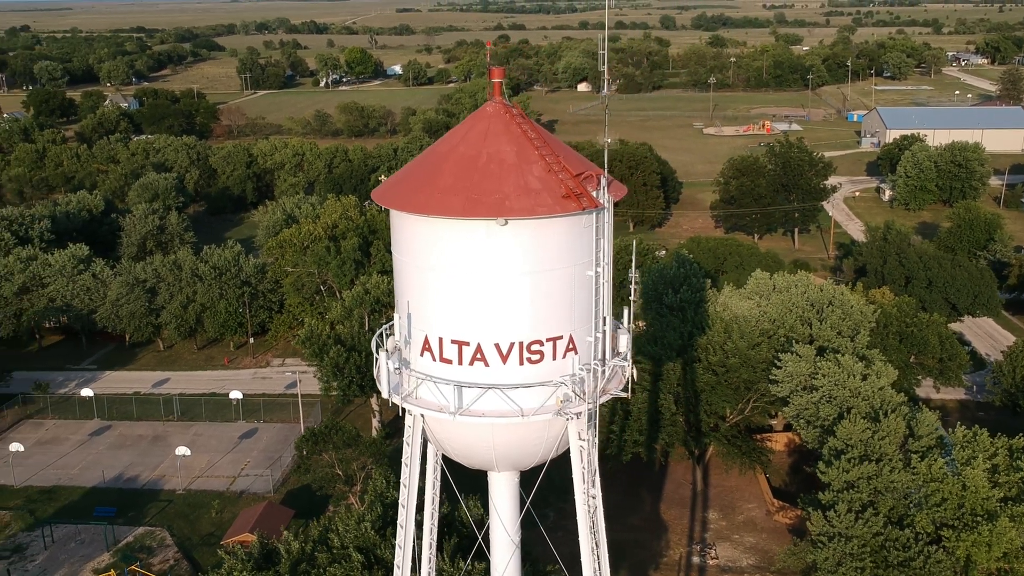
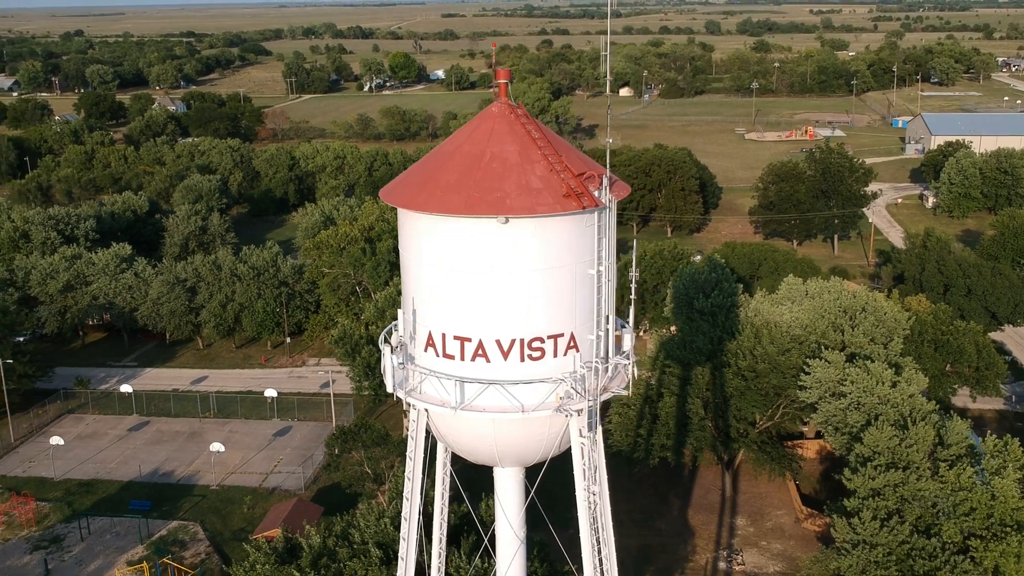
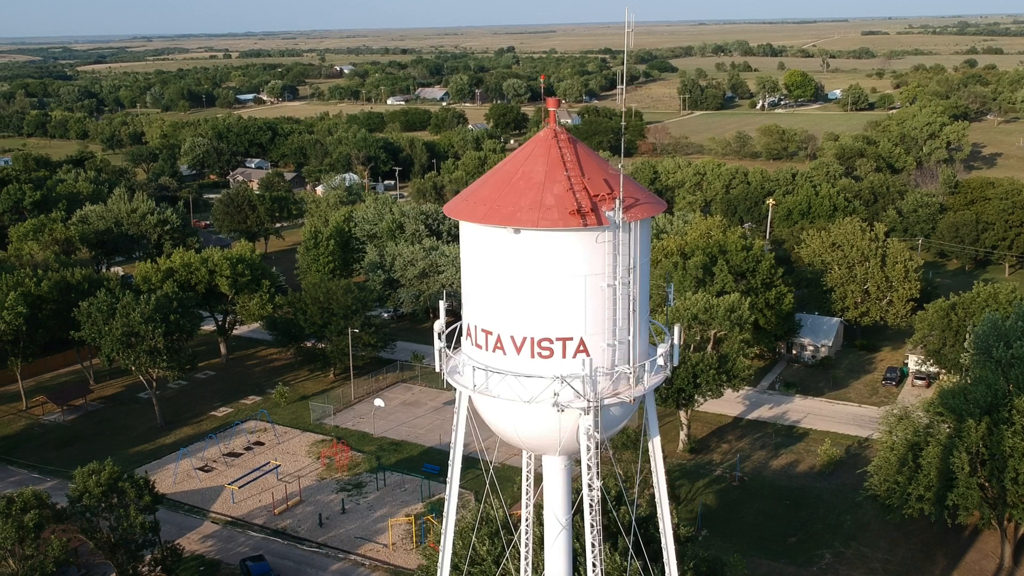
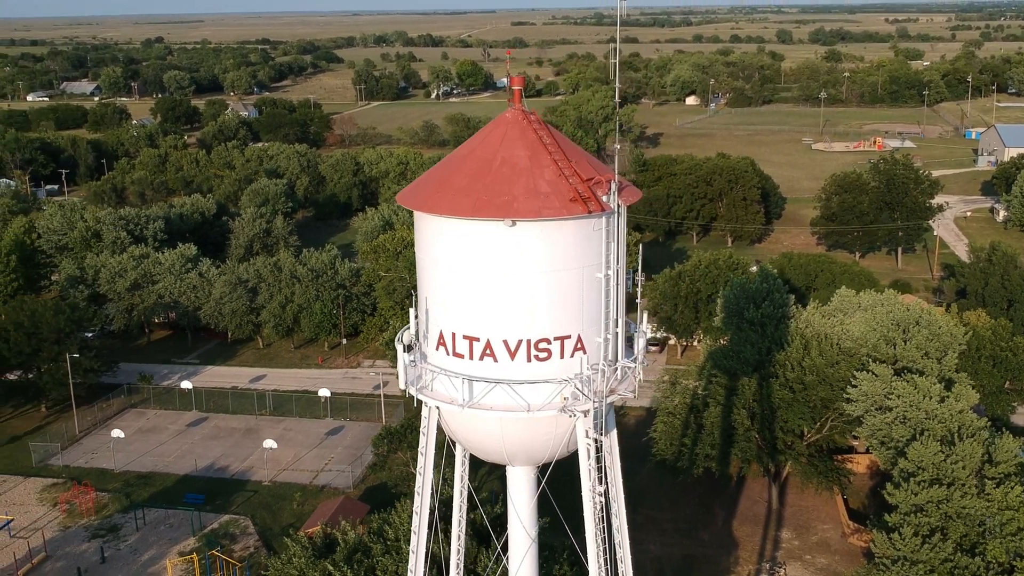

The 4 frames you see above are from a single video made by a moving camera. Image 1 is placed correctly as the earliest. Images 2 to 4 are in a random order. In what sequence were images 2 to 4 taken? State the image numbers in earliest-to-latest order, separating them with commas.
2, 4, 3
